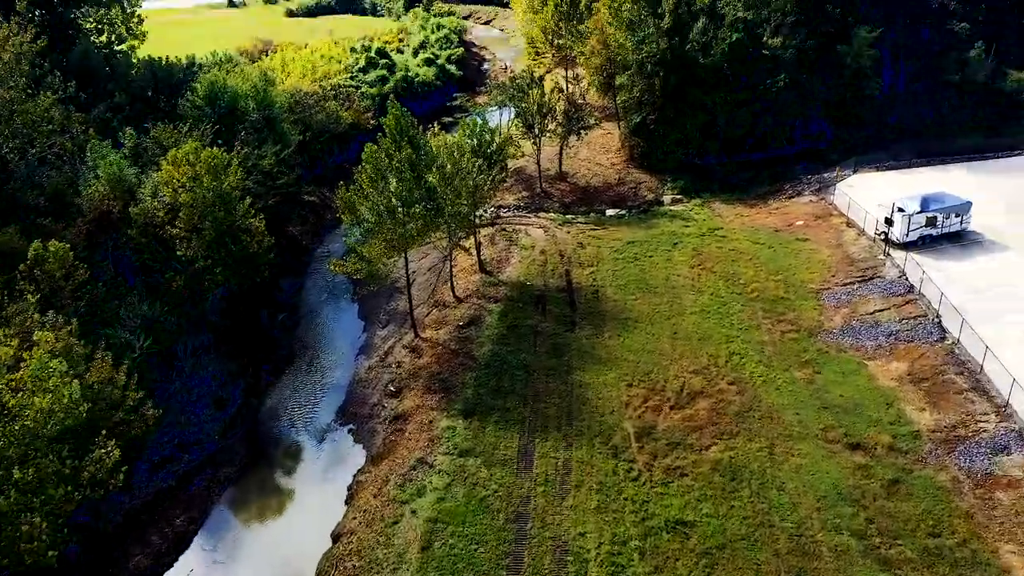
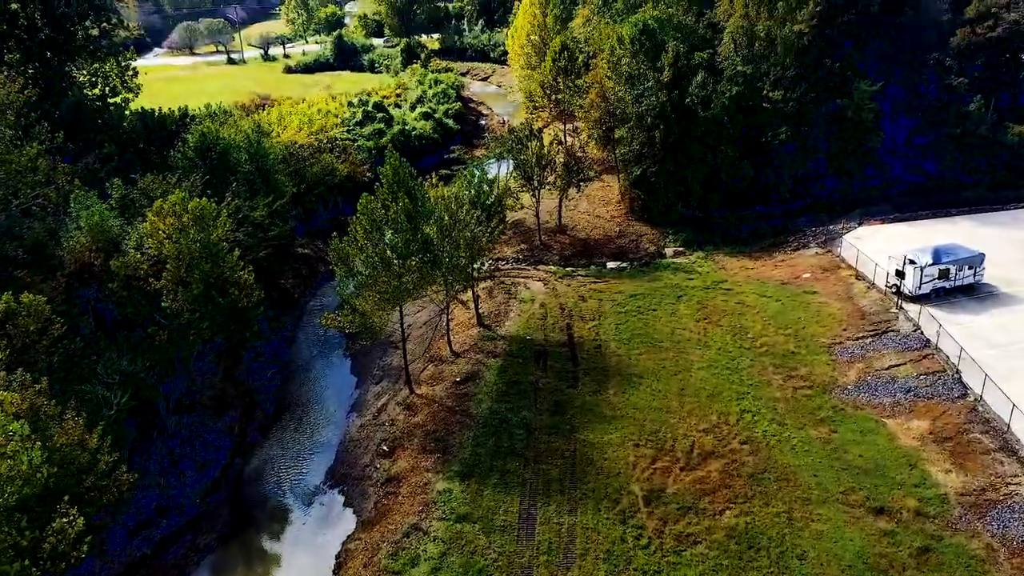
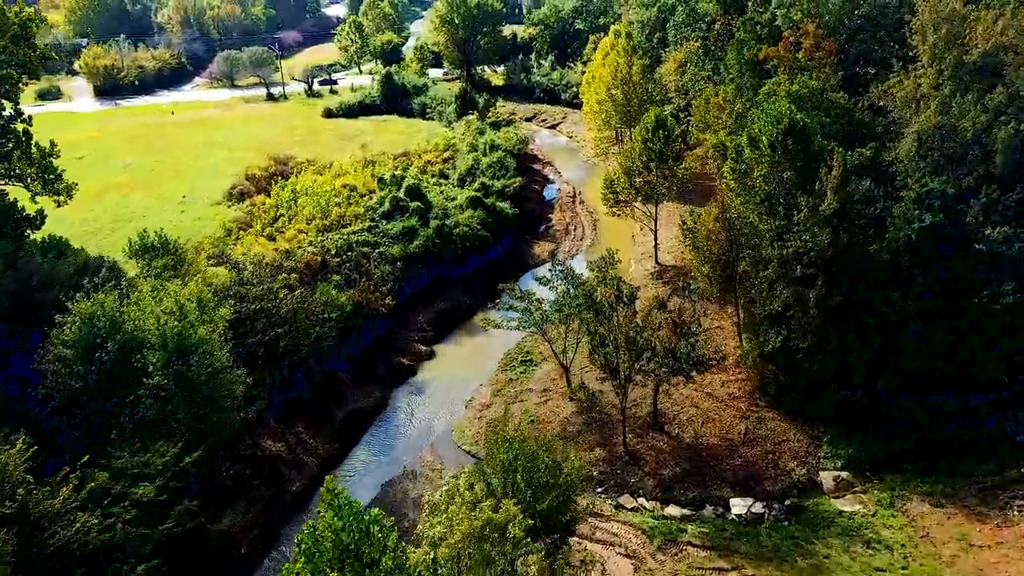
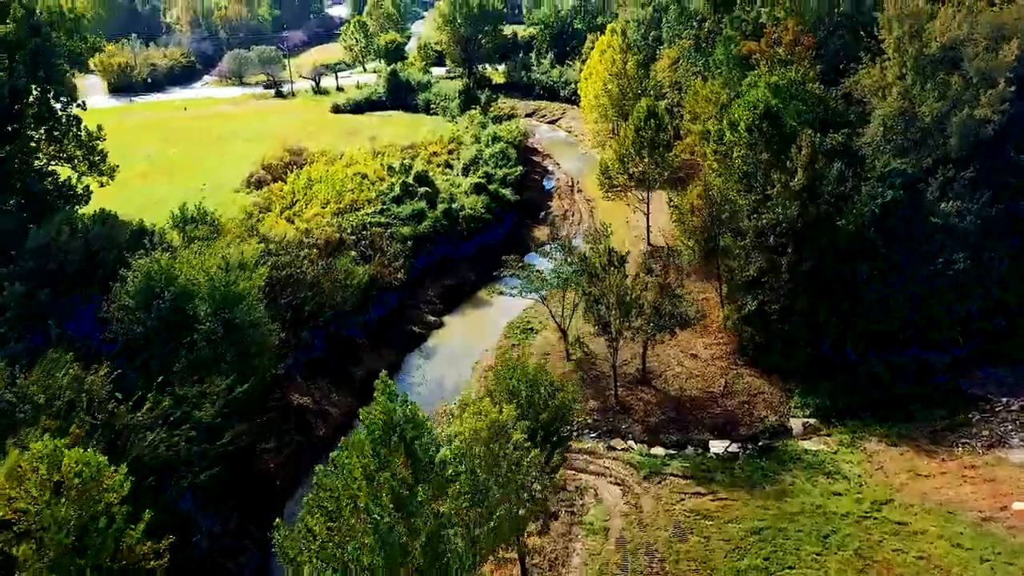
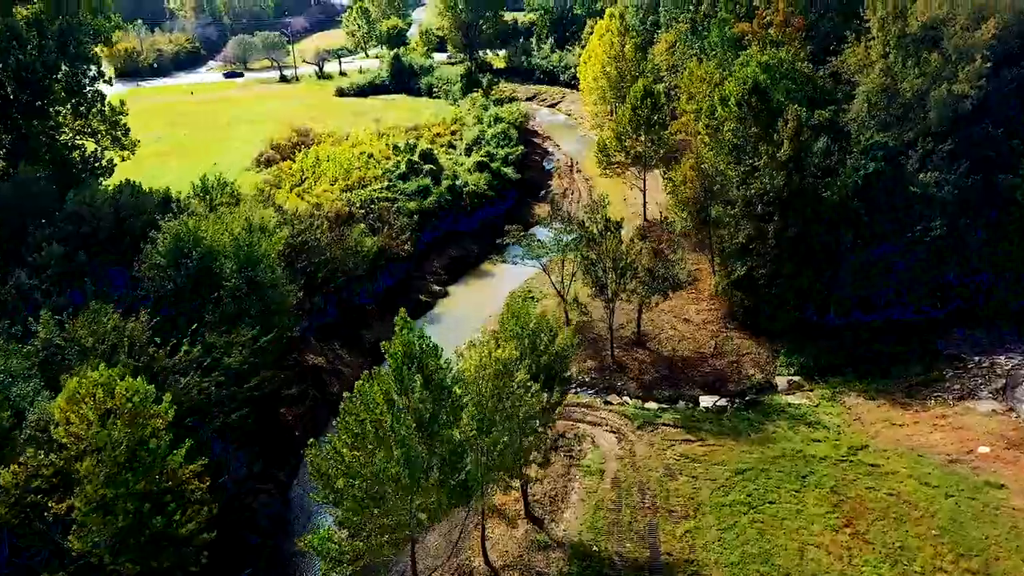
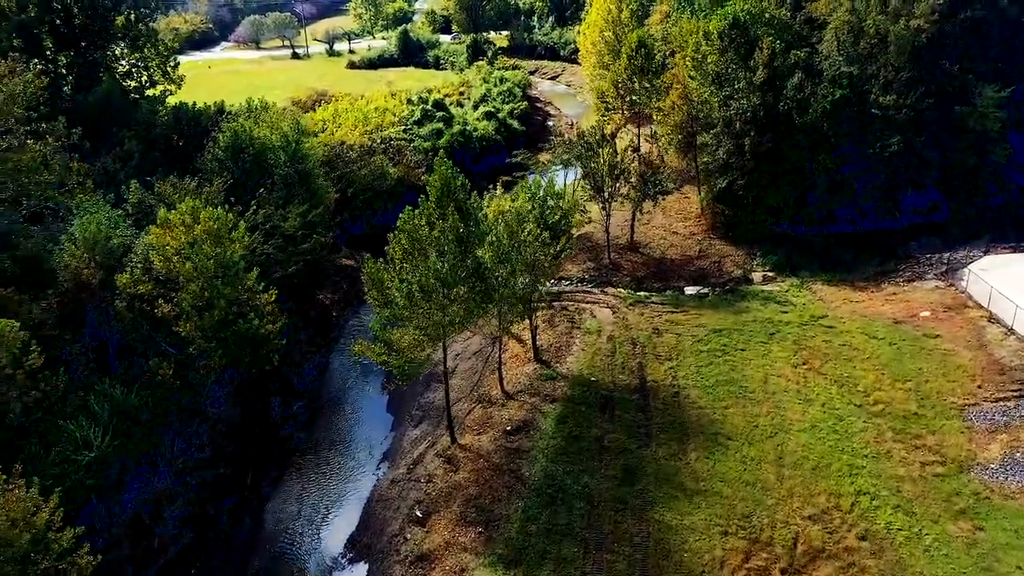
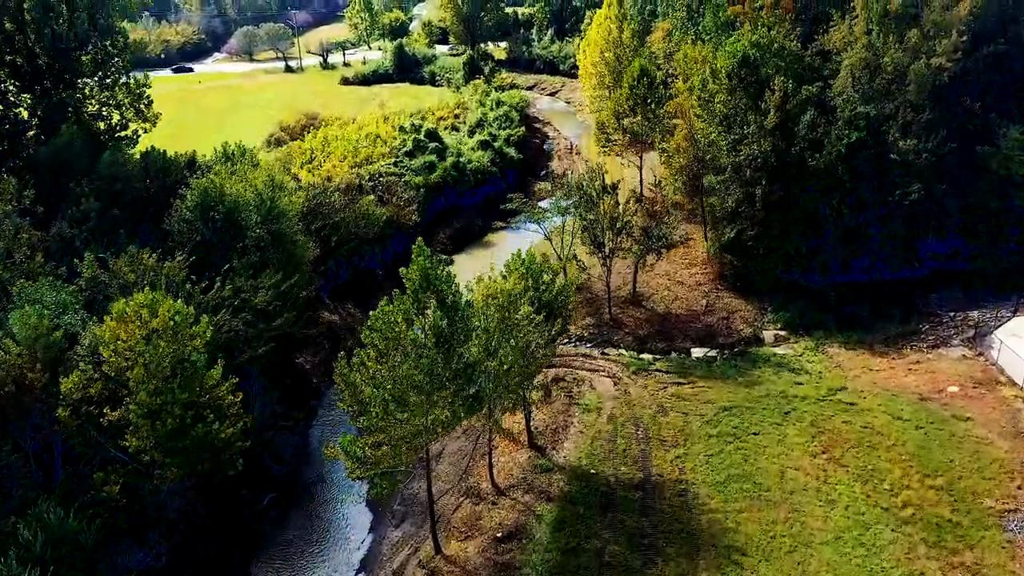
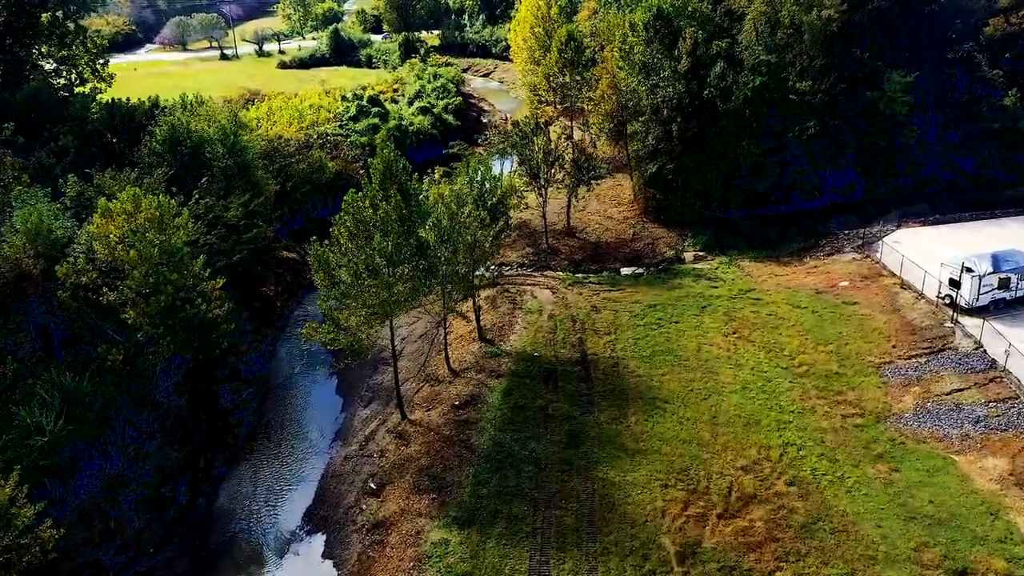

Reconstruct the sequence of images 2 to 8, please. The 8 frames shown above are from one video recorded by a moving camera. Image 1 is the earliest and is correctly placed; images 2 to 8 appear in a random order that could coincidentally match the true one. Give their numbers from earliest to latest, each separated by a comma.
2, 8, 6, 7, 5, 4, 3
